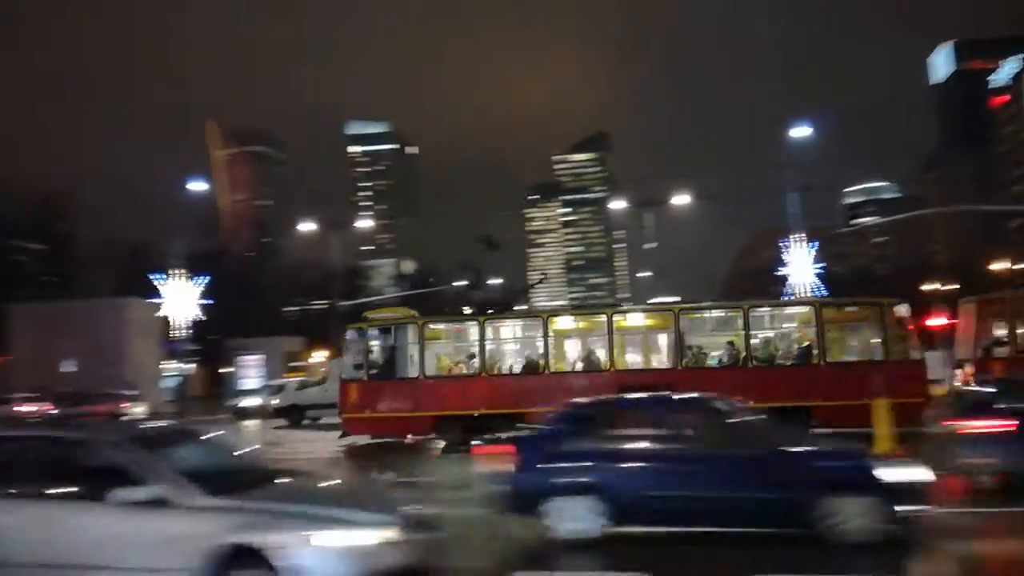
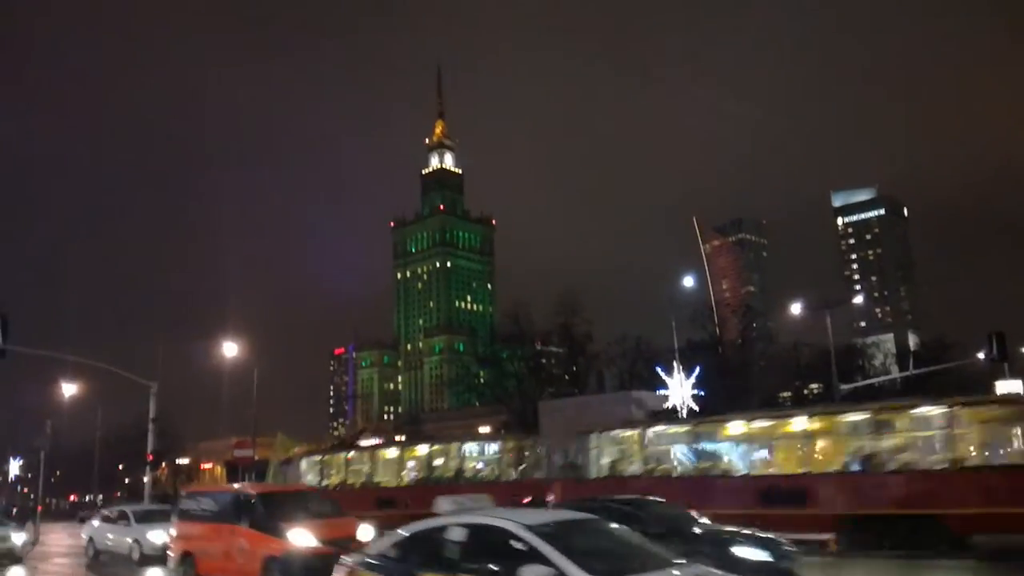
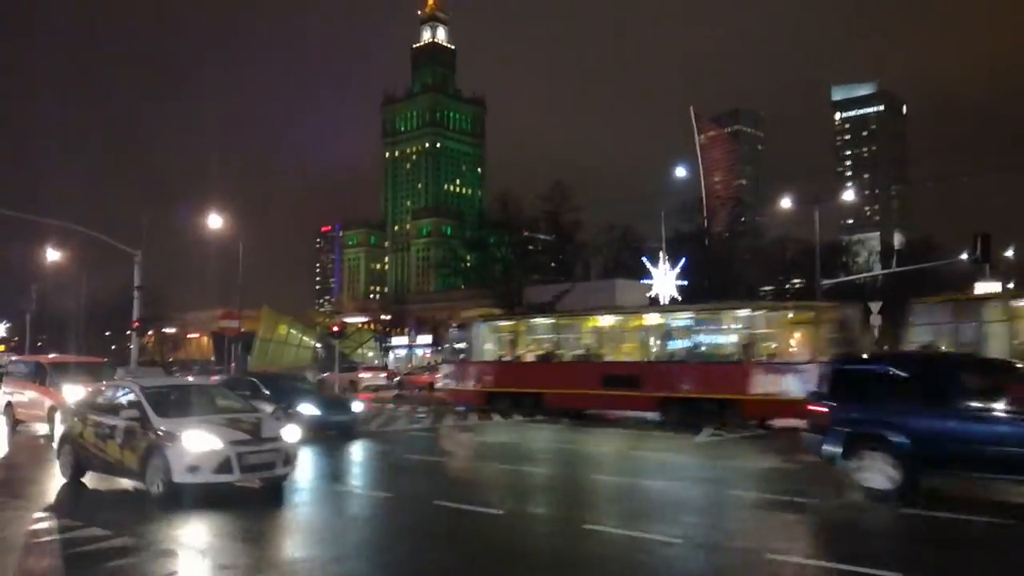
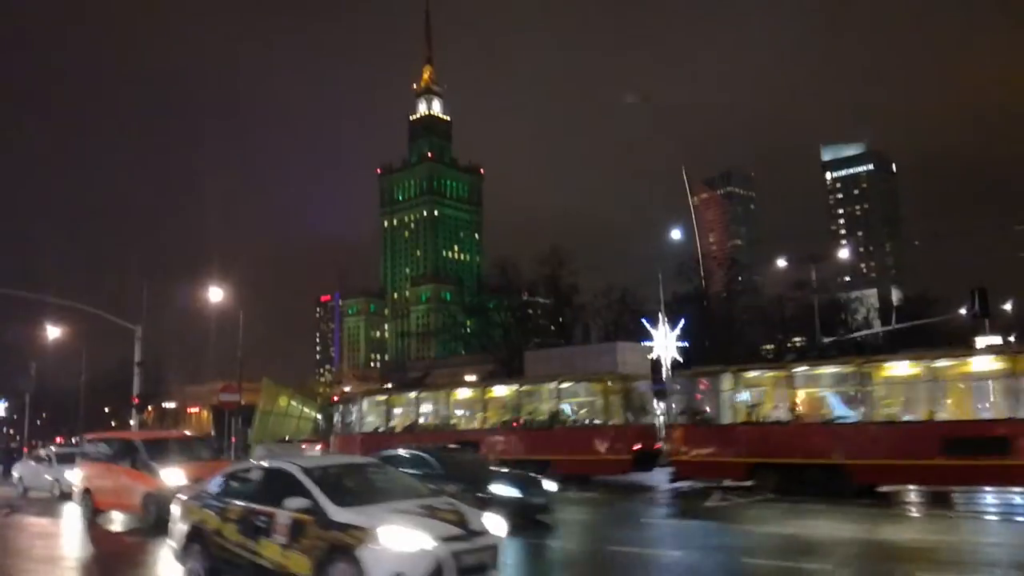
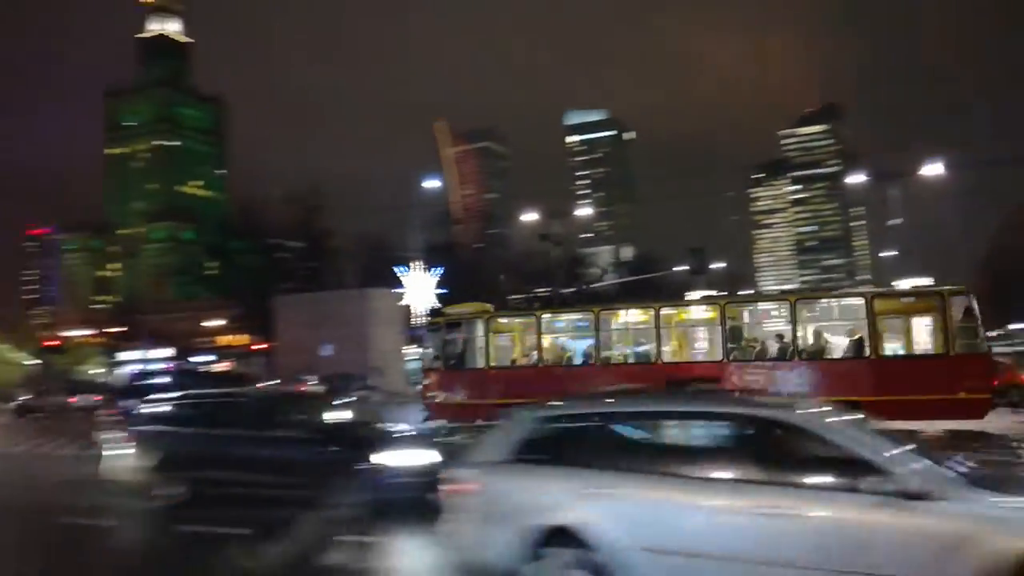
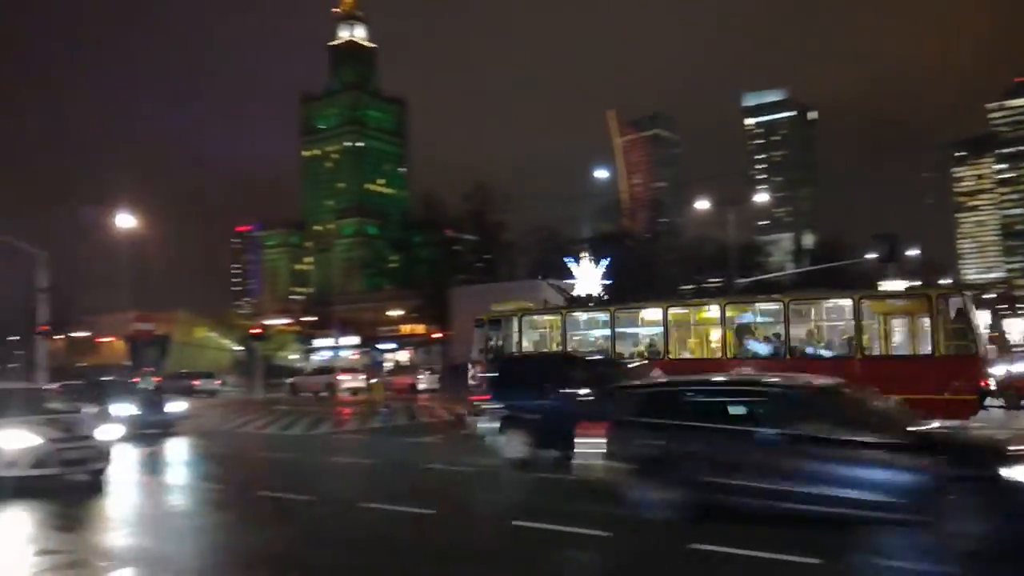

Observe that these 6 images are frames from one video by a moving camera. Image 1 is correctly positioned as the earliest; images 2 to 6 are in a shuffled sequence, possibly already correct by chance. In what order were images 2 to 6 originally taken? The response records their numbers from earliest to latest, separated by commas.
5, 6, 3, 4, 2
